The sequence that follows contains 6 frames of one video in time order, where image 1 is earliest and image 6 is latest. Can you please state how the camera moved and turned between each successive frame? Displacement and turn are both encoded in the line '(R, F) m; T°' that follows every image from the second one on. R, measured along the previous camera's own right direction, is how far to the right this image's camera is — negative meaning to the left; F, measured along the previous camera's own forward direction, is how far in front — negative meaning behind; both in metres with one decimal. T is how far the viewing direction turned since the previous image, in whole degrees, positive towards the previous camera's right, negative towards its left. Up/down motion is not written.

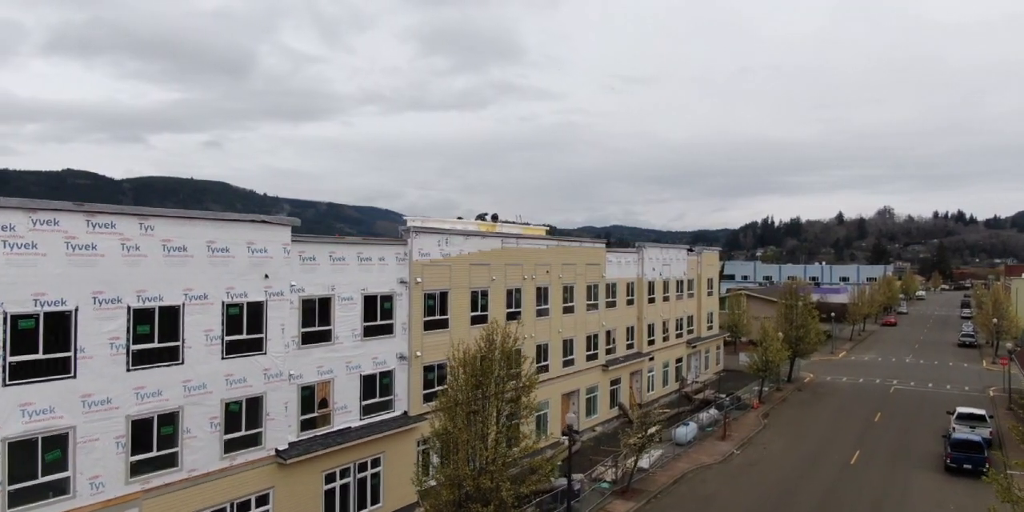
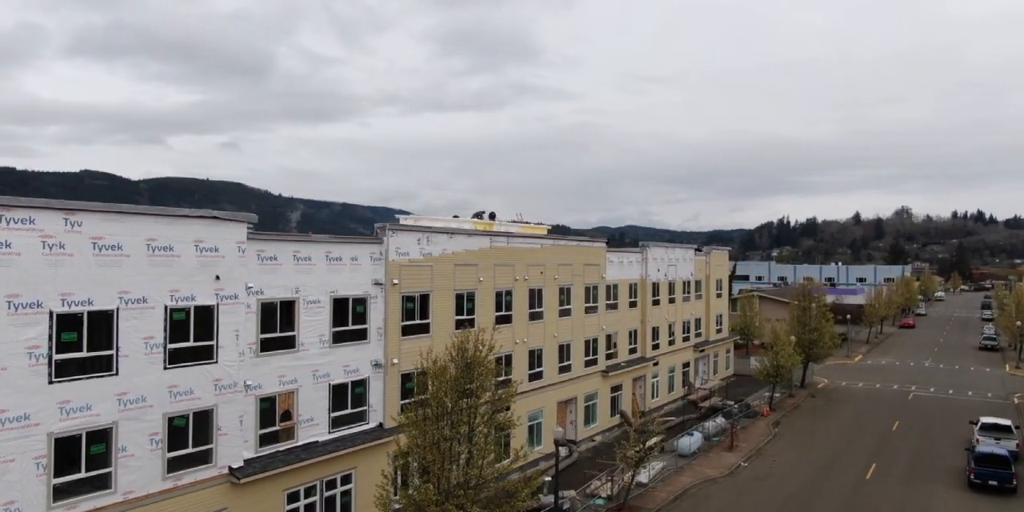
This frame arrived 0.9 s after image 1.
(+1.0, +1.8) m; -1°
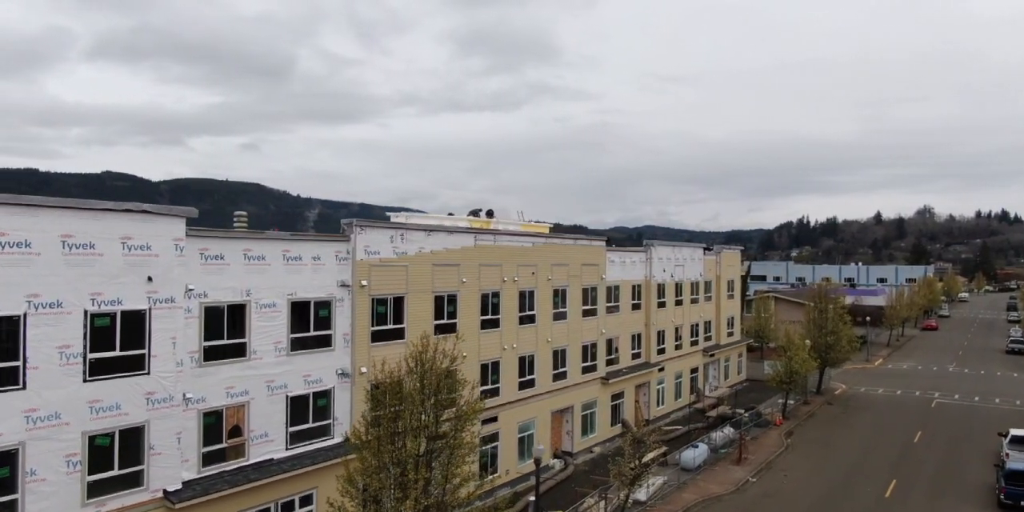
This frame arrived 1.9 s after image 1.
(+1.1, +2.0) m; -1°
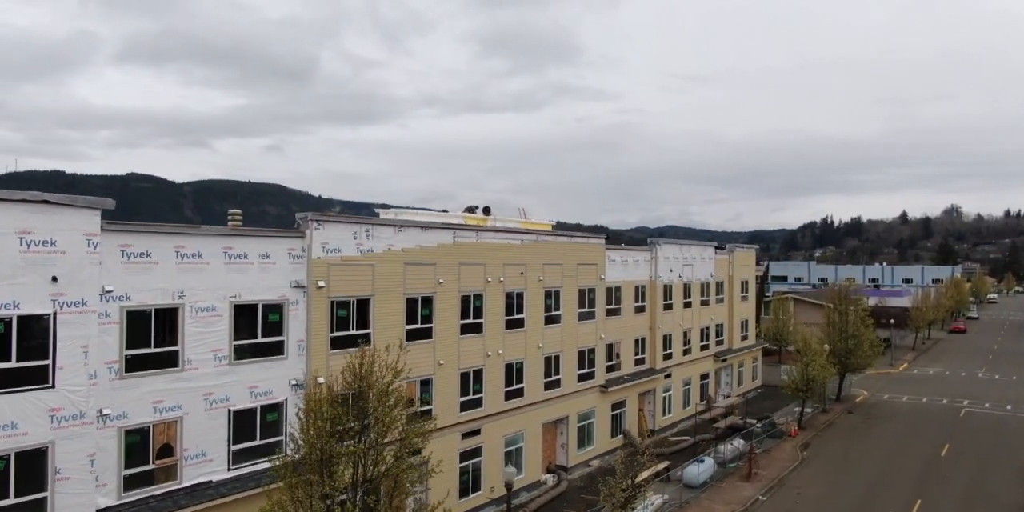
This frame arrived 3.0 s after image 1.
(+1.3, +2.1) m; -2°
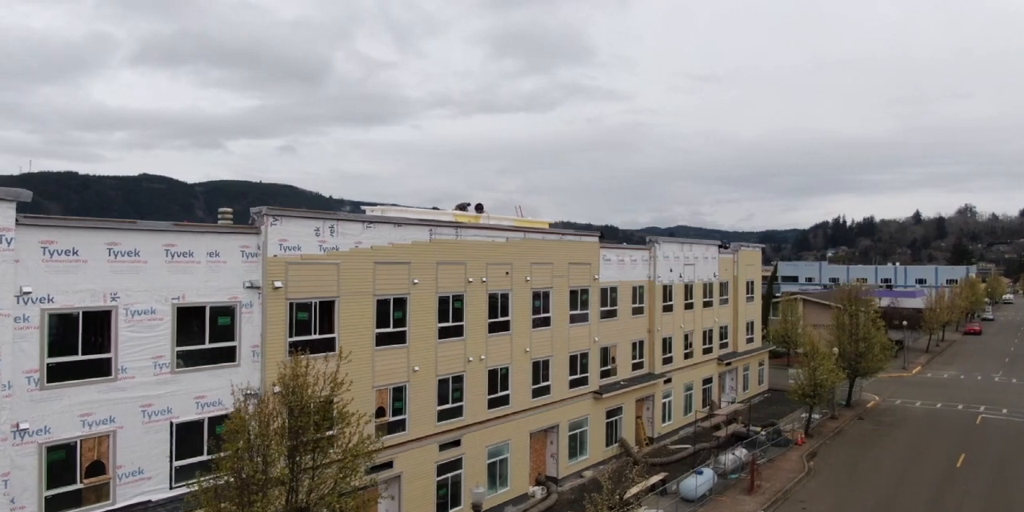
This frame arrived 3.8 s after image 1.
(+0.9, +1.5) m; -1°
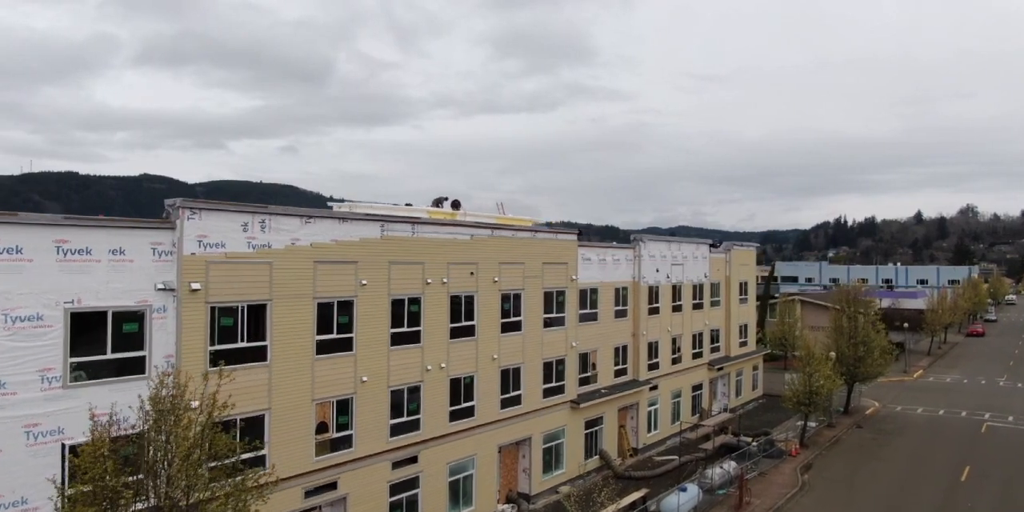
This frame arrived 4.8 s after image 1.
(+1.2, +1.9) m; 0°
